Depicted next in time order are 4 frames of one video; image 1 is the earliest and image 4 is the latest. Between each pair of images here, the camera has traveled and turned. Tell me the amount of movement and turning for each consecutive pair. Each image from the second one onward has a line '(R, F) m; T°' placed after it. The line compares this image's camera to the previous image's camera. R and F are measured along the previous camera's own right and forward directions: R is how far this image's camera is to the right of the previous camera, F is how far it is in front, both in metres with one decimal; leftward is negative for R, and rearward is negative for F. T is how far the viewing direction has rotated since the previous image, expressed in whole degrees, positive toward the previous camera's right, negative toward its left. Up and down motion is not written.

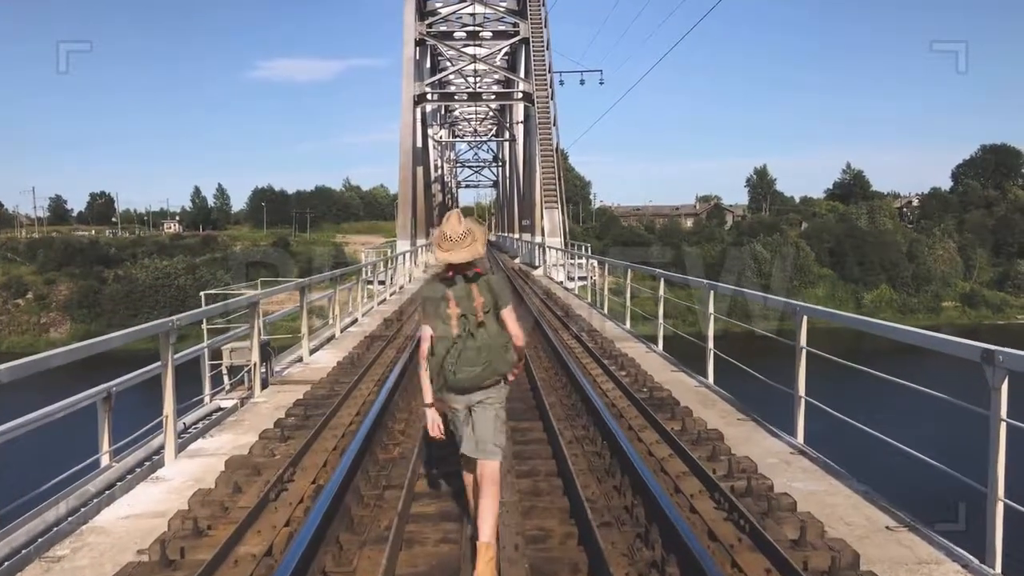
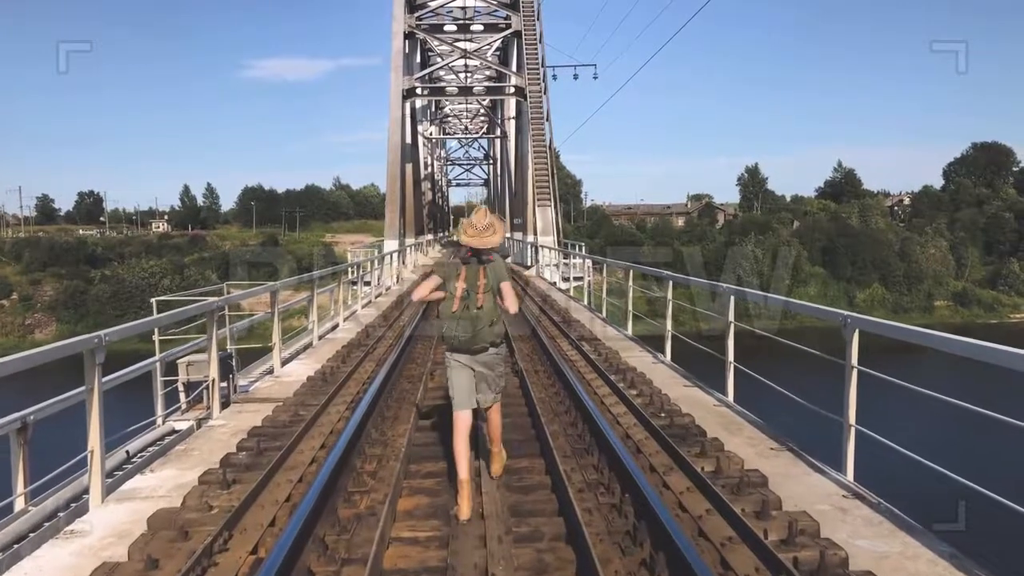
(0.0, +0.8) m; 0°
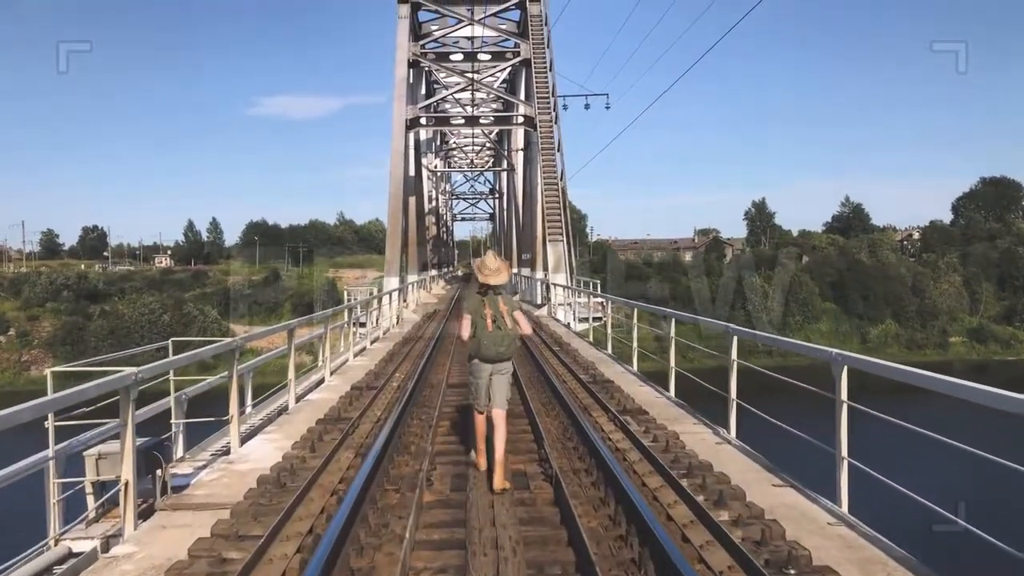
(-0.1, +1.7) m; 0°
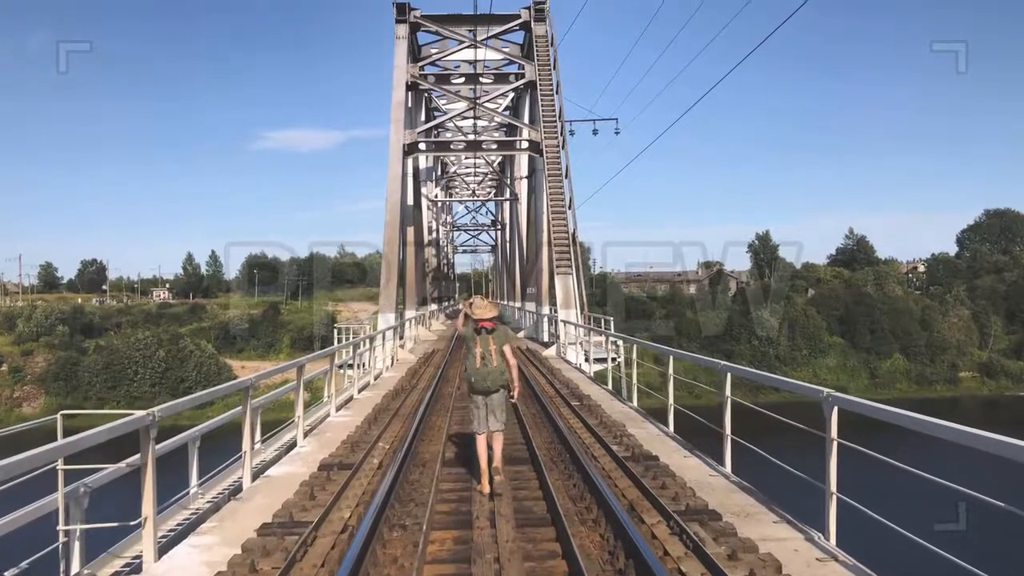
(-0.1, +1.7) m; 0°
